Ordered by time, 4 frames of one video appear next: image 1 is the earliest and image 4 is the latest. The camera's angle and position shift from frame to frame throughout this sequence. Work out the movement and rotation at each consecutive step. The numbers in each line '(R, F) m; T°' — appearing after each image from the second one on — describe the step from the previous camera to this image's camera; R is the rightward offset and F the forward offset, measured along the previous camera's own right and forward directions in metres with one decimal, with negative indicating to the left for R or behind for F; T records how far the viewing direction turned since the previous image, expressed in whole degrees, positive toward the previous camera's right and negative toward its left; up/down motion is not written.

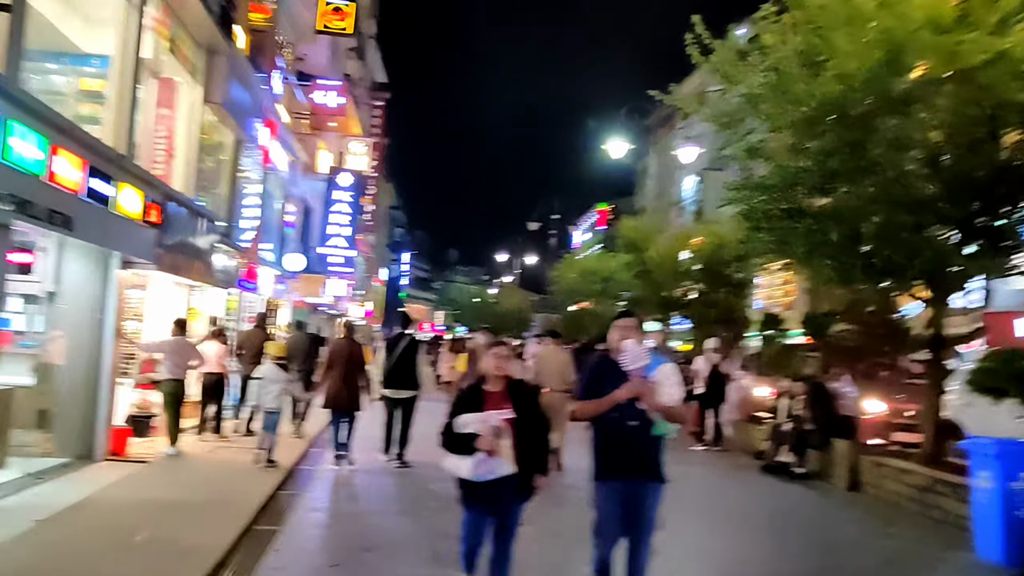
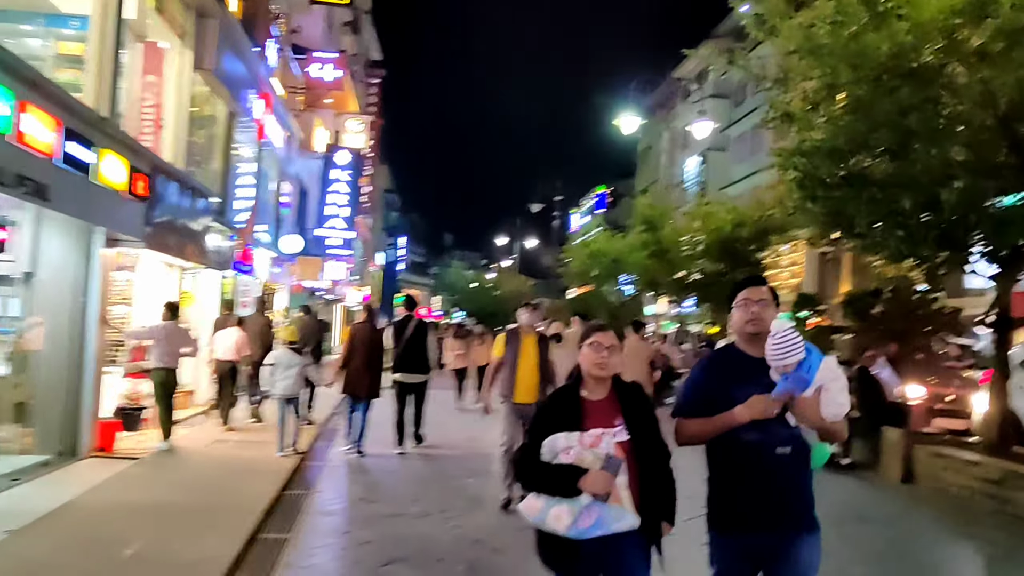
(-0.3, +0.9) m; 0°
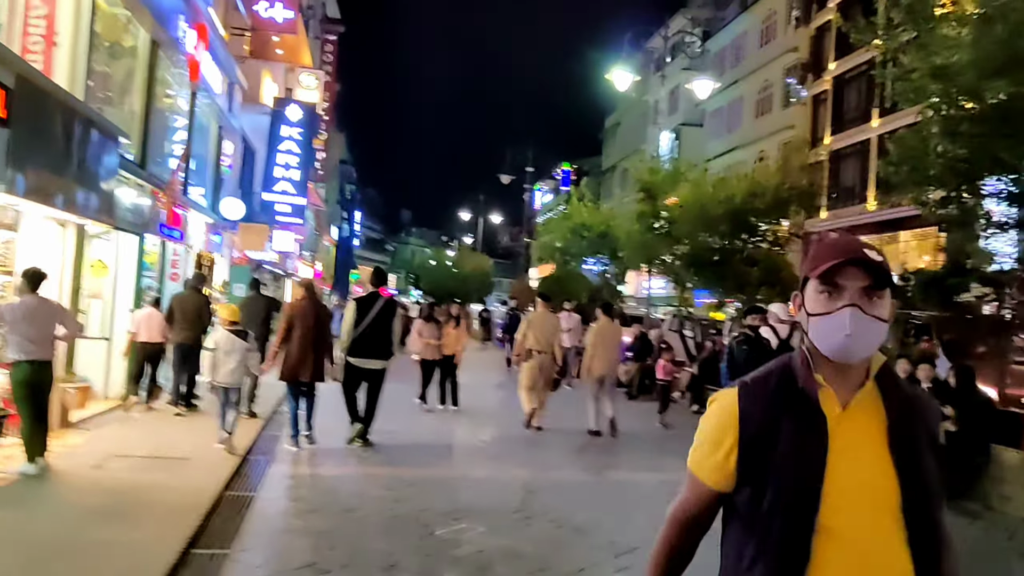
(-0.4, +2.6) m; +3°
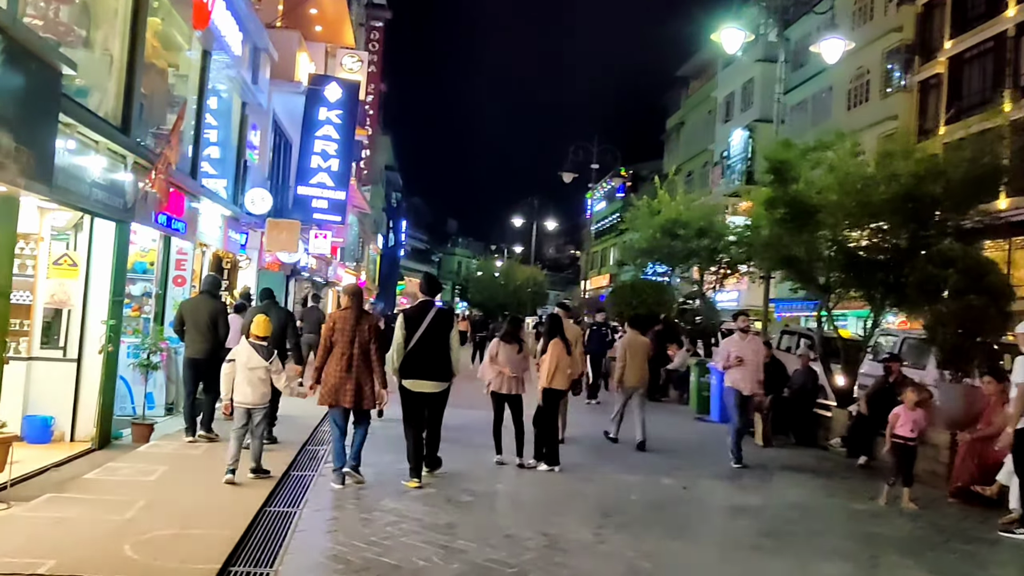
(-0.7, +3.5) m; -3°
